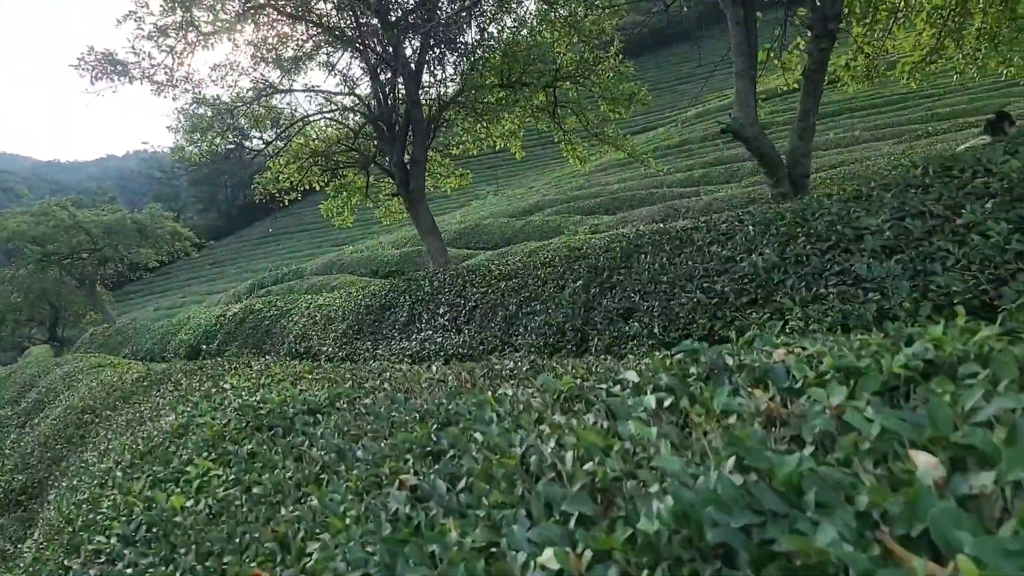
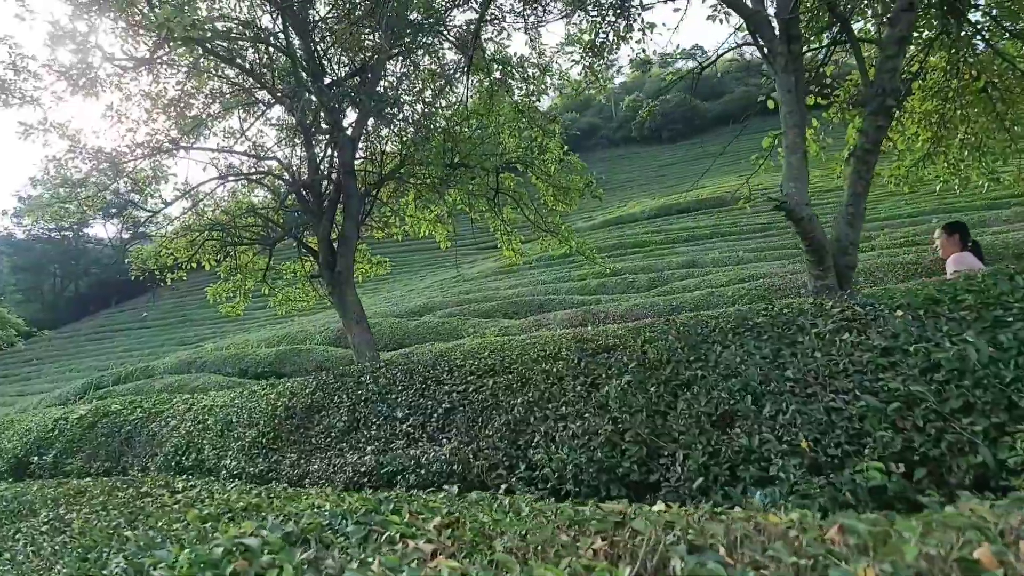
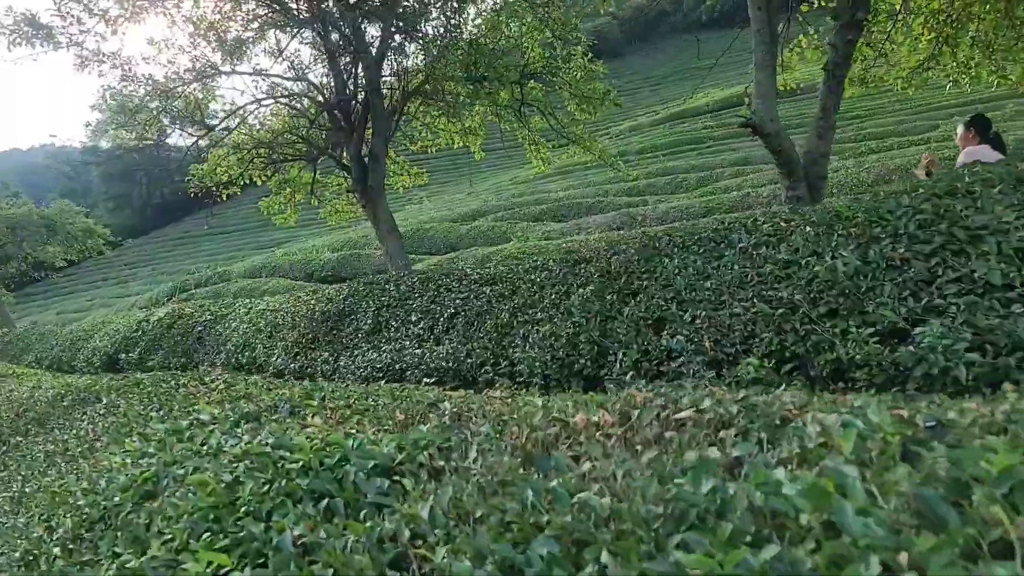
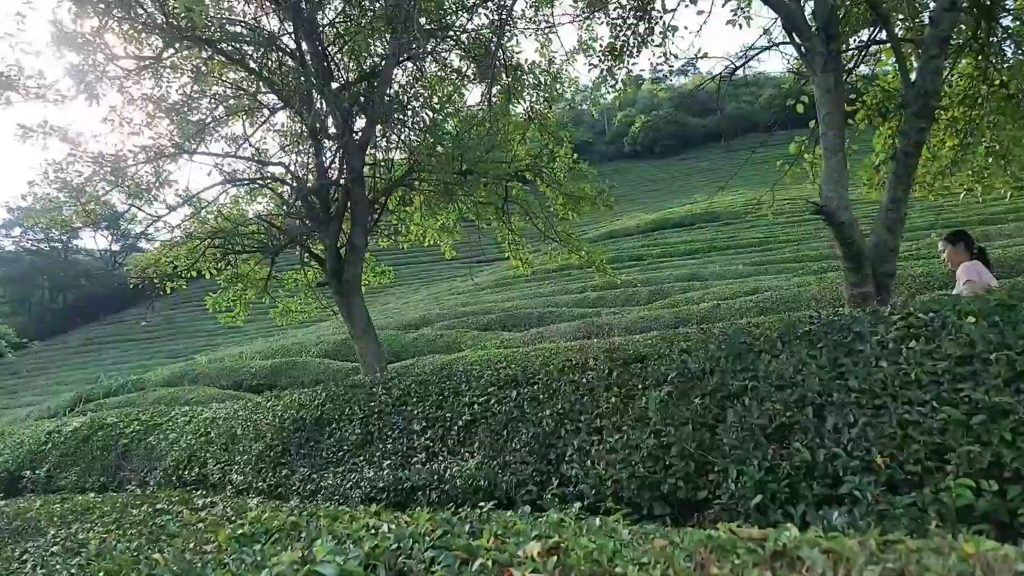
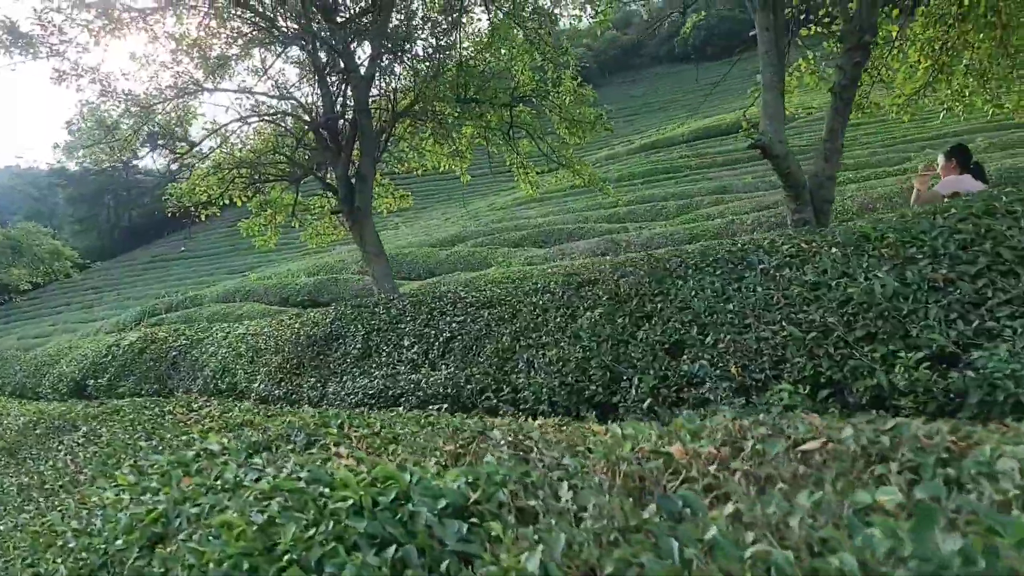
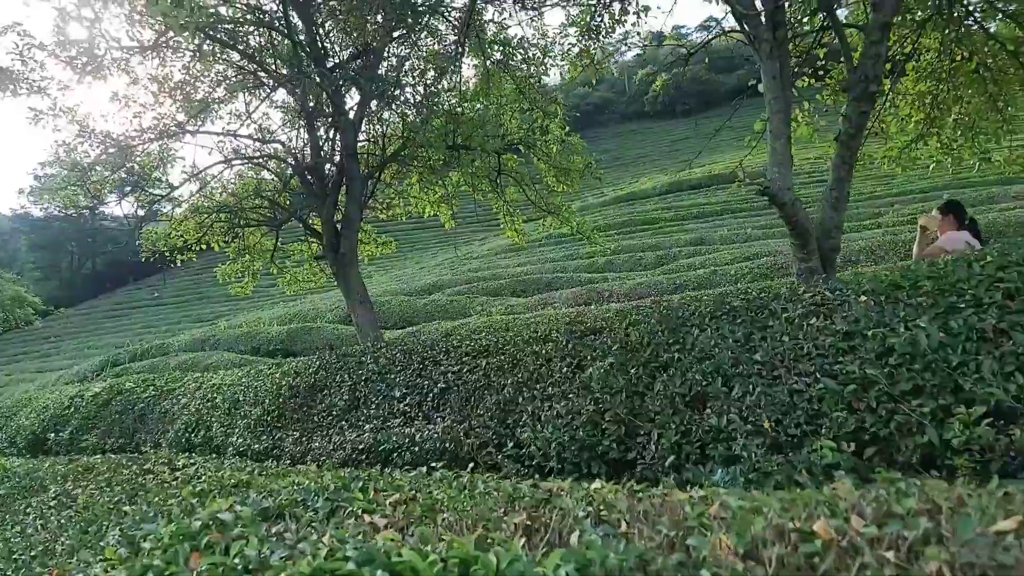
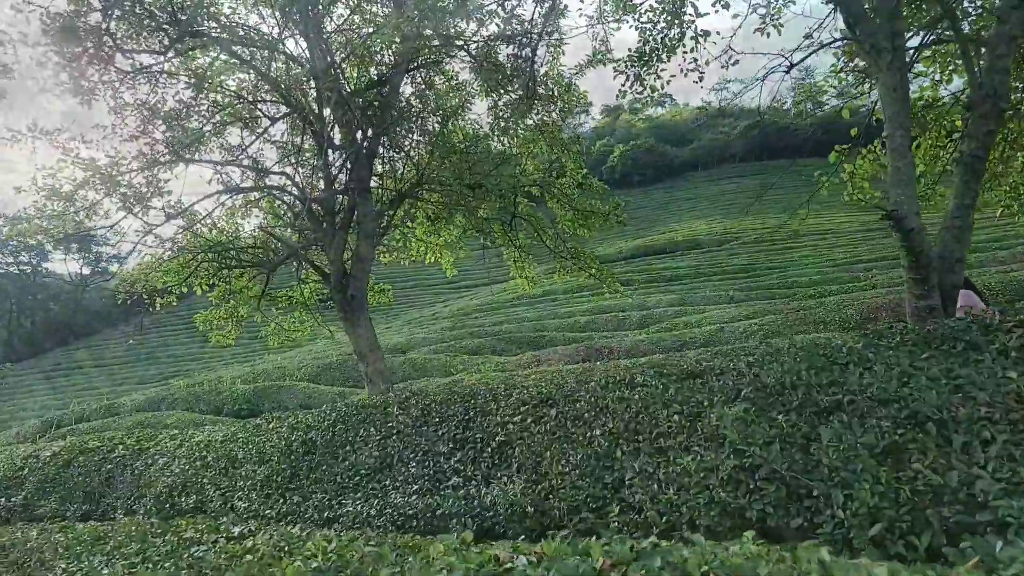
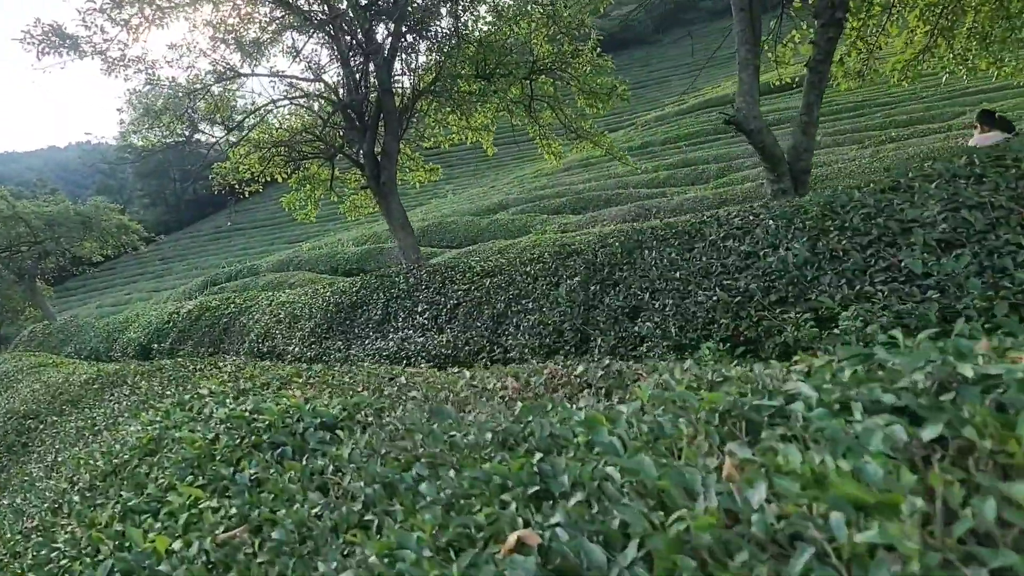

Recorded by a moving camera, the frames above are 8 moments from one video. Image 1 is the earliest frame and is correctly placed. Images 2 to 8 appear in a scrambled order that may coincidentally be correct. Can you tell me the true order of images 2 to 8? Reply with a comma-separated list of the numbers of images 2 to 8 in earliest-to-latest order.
8, 3, 5, 6, 2, 4, 7
